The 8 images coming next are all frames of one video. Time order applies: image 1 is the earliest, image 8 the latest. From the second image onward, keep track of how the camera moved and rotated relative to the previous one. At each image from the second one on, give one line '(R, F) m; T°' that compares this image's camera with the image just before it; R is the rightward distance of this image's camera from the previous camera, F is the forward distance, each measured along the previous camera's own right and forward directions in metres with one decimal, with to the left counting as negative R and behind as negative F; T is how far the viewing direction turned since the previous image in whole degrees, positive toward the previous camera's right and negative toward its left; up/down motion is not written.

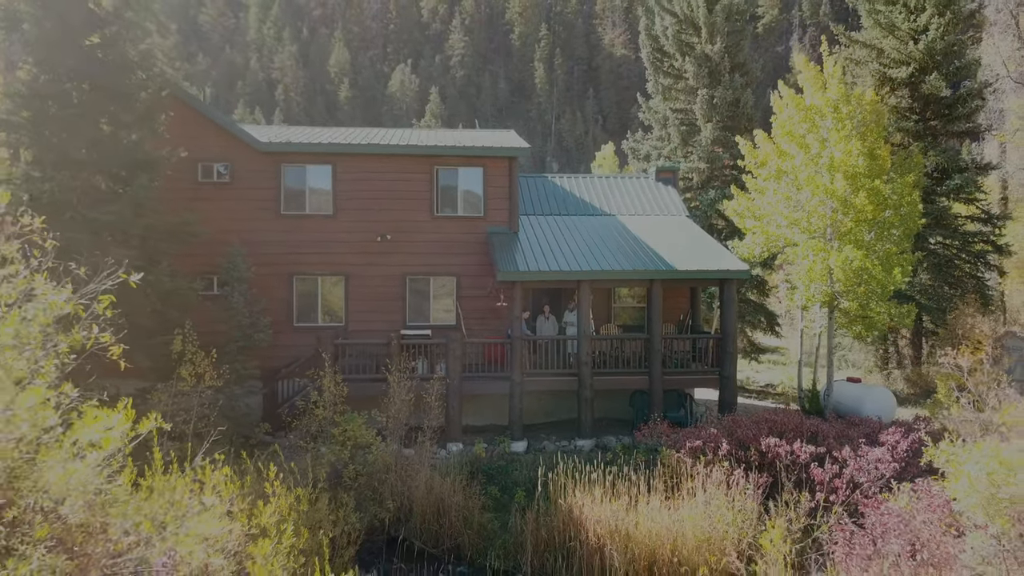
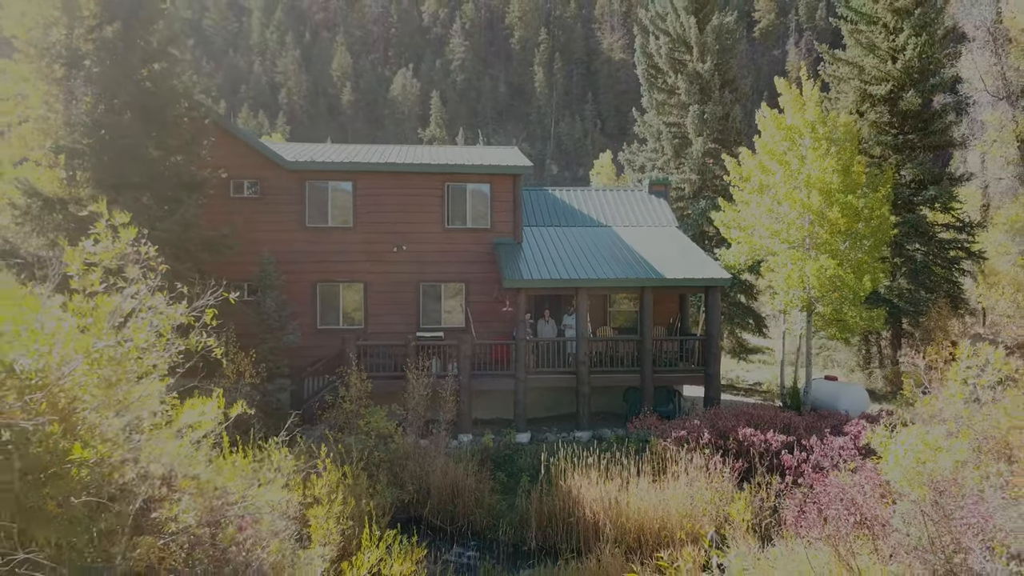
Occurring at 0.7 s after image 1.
(-0.1, -1.2) m; 0°
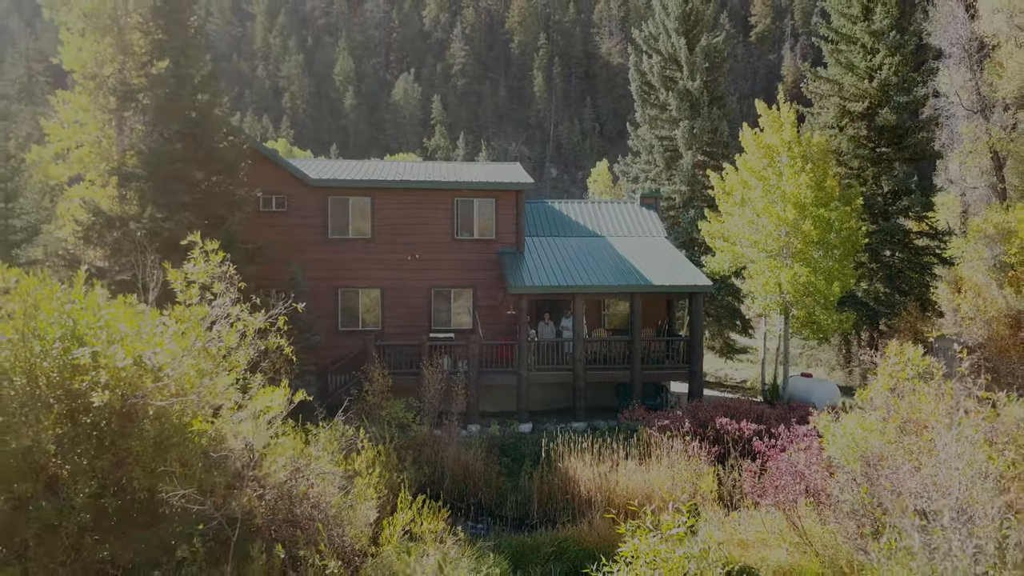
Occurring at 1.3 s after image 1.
(-0.1, -1.5) m; 0°
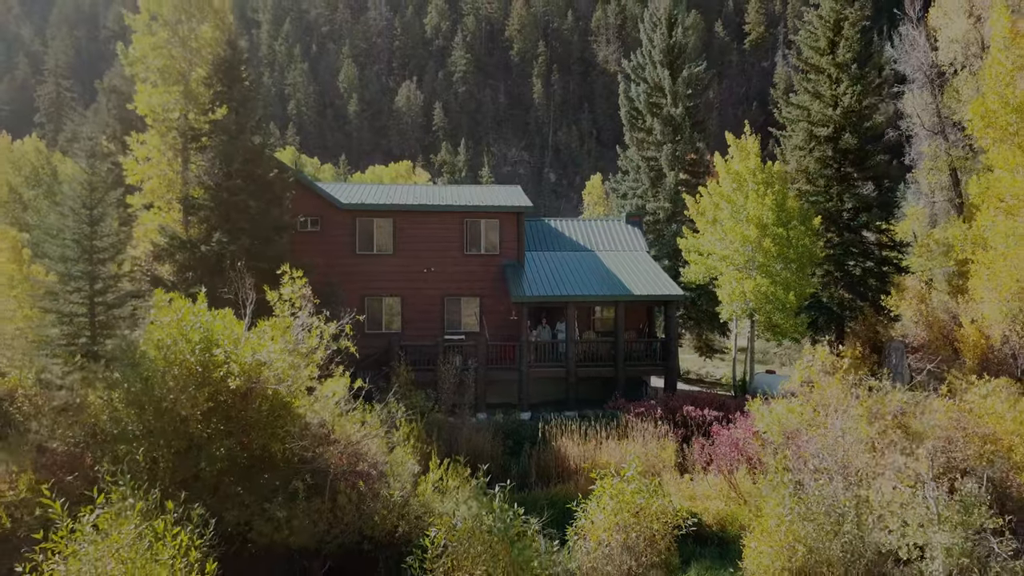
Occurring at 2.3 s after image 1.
(0.0, -2.5) m; 0°
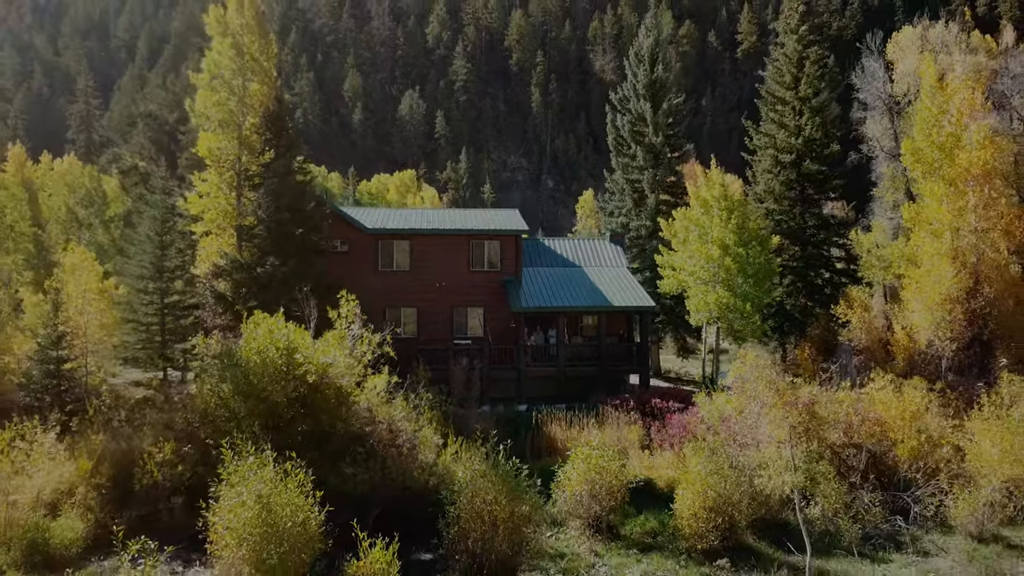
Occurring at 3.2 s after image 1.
(0.0, -3.2) m; 0°
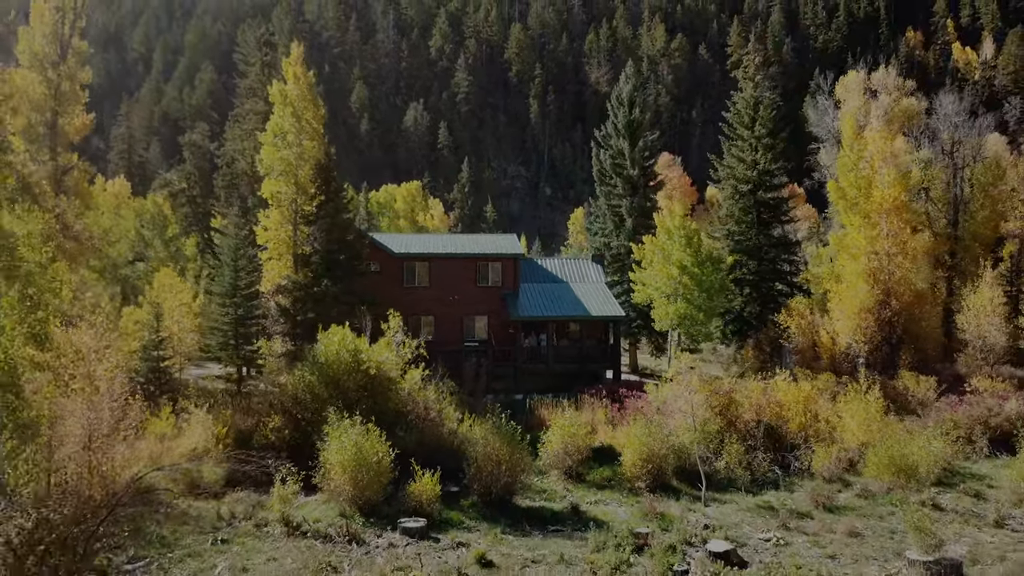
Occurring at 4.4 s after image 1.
(0.0, -5.1) m; 0°
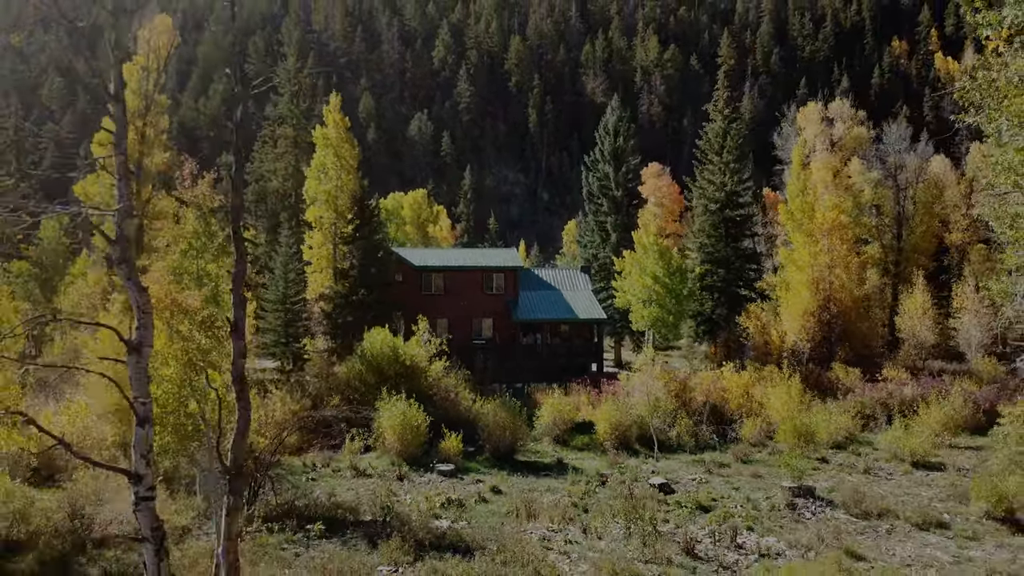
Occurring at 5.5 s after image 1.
(-0.1, -5.2) m; 0°
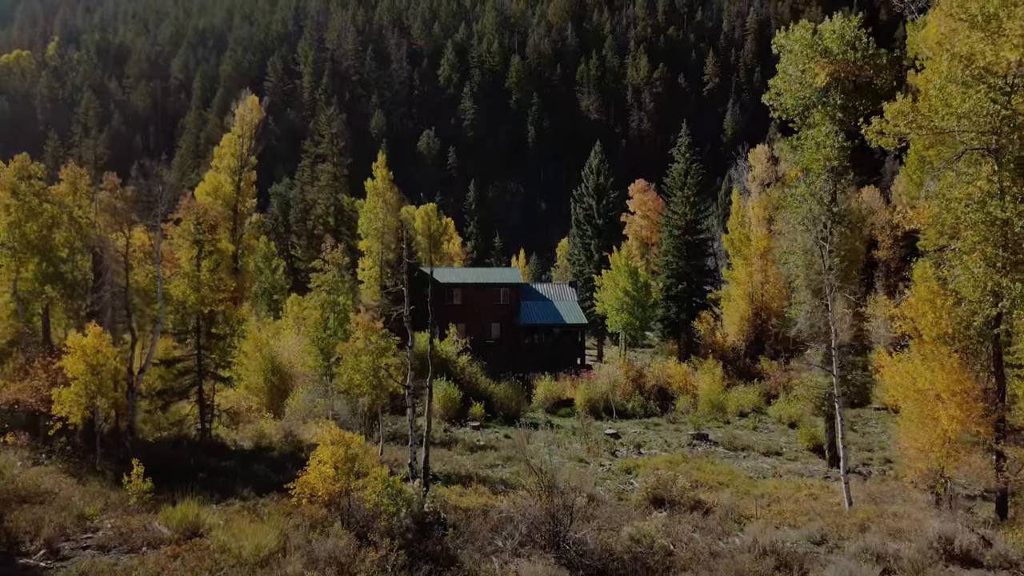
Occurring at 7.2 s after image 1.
(-0.2, -9.3) m; 0°
